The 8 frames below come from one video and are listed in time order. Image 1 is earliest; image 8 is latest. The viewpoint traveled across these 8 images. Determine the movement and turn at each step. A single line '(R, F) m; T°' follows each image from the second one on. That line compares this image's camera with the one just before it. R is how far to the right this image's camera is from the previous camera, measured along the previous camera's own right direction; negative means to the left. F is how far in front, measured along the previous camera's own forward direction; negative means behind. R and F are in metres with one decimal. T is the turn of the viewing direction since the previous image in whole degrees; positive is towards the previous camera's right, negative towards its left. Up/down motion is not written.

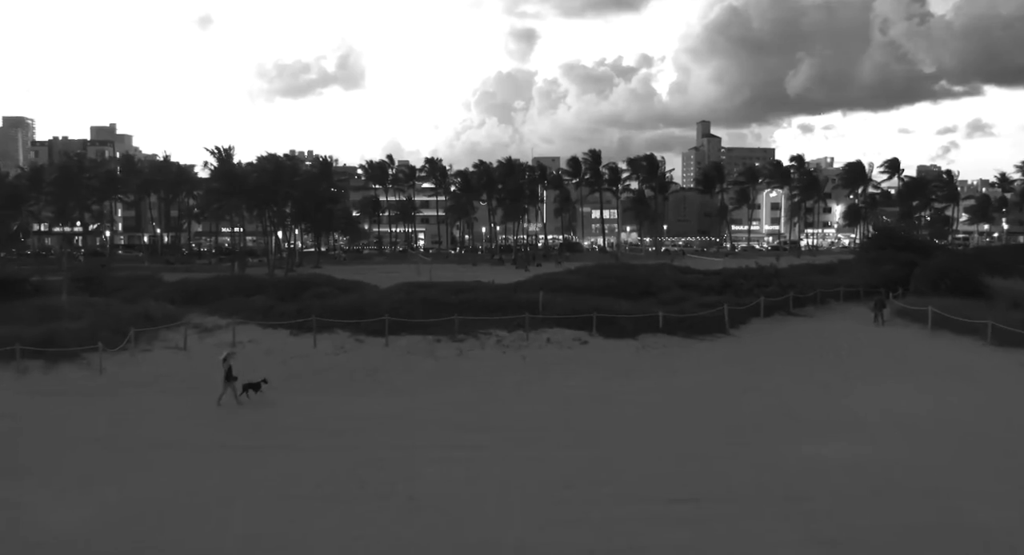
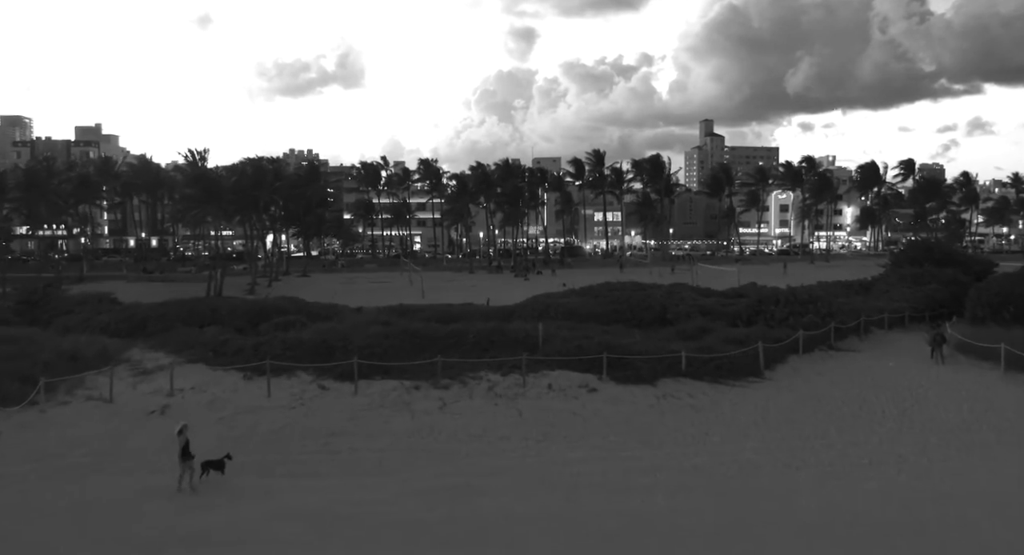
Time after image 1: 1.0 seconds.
(+0.1, +3.4) m; 0°
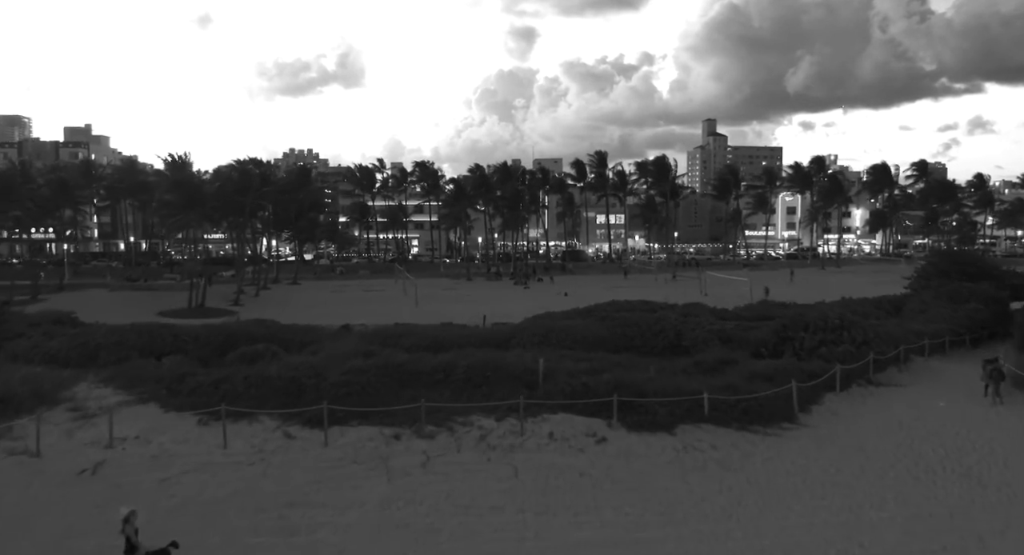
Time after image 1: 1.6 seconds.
(+0.1, +2.4) m; 0°
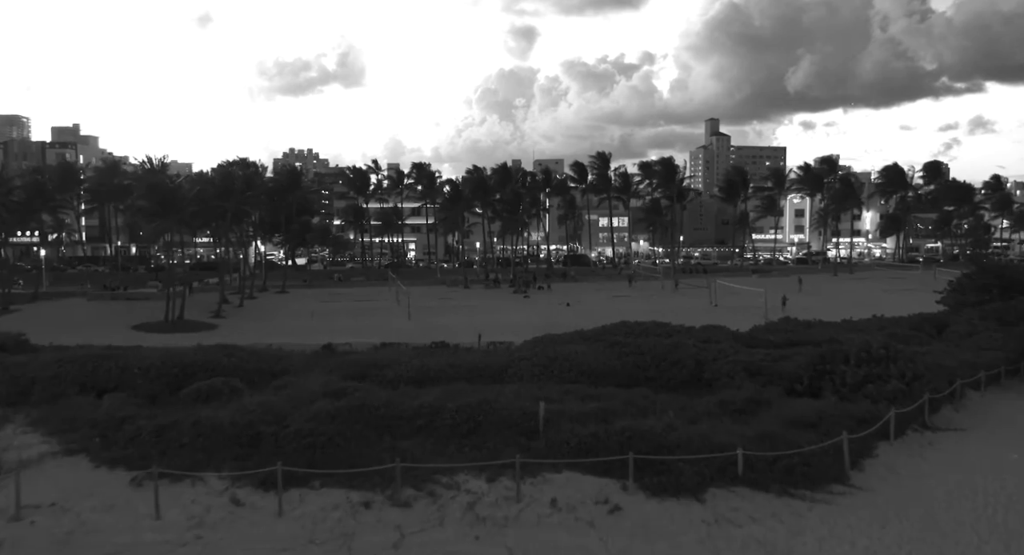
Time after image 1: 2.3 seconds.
(+0.1, +2.6) m; 0°
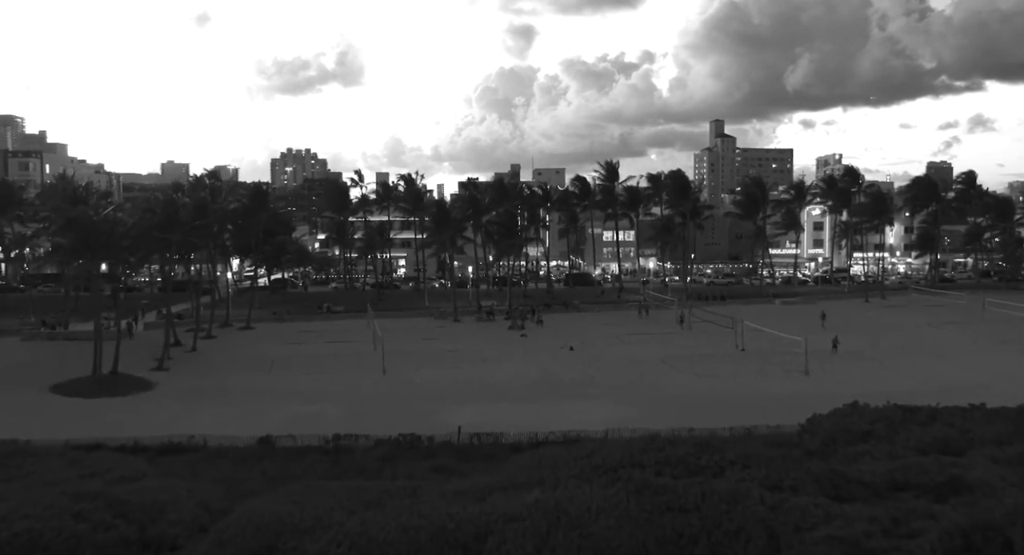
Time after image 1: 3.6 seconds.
(+0.3, +6.1) m; 0°
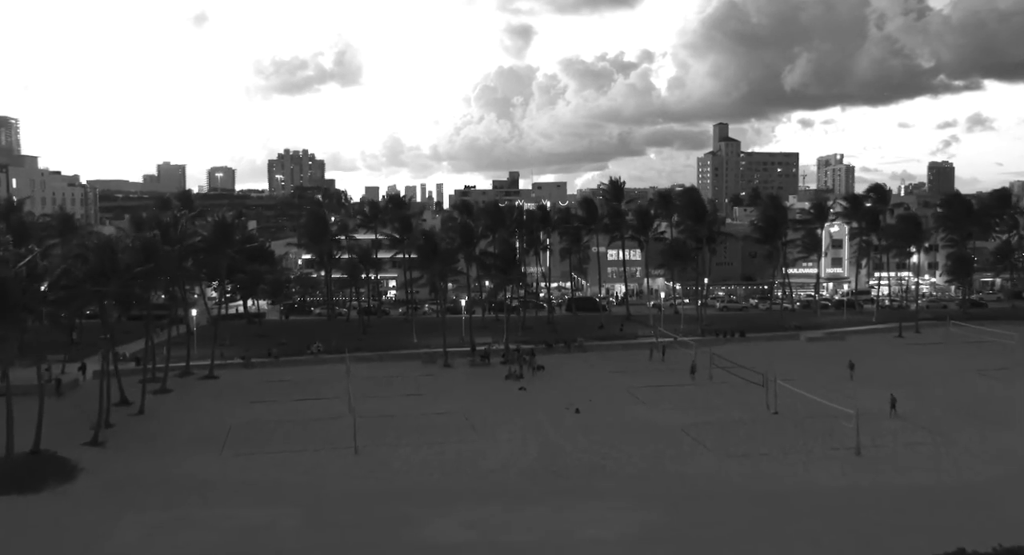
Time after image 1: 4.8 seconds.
(+0.1, +5.3) m; 0°
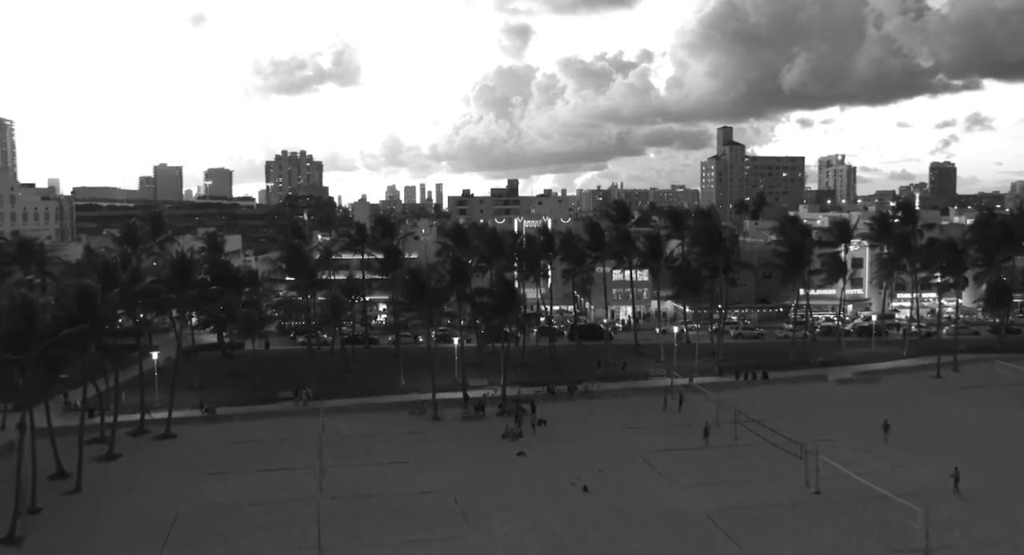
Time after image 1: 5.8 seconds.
(+0.1, +4.9) m; 0°
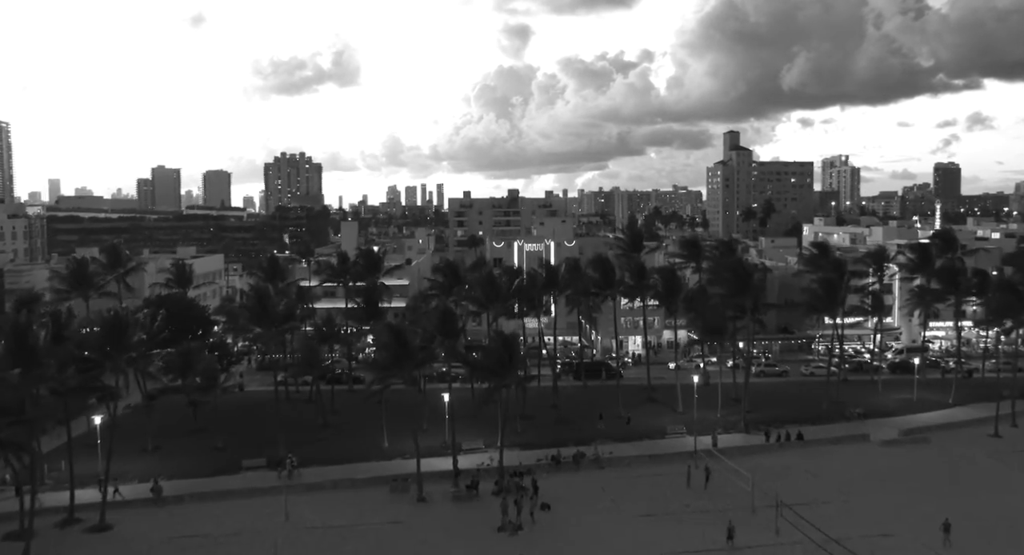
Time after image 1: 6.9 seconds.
(+0.1, +5.8) m; 0°
